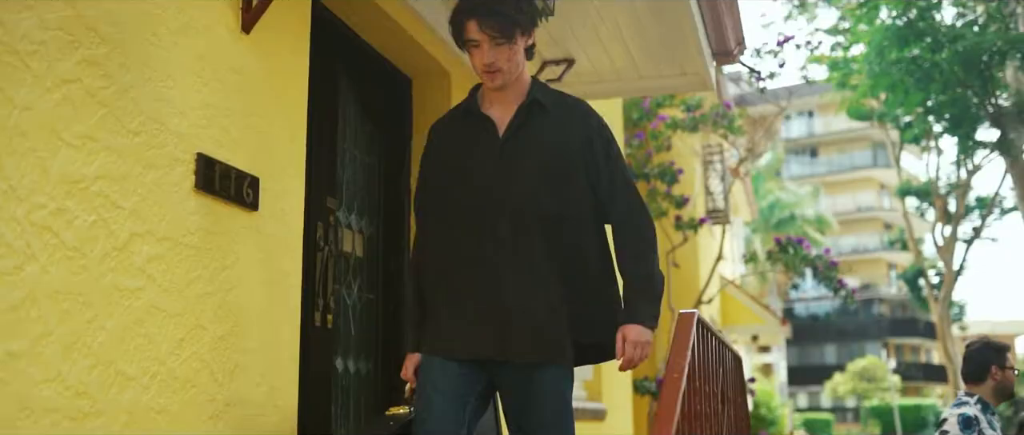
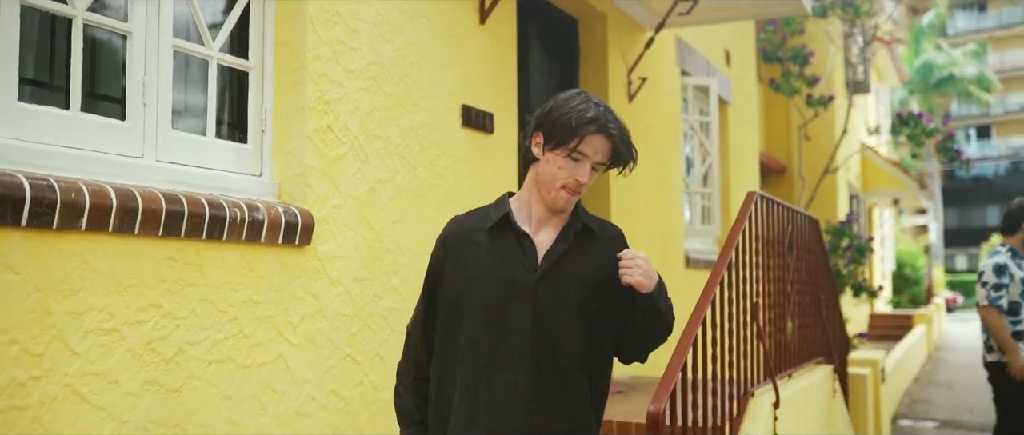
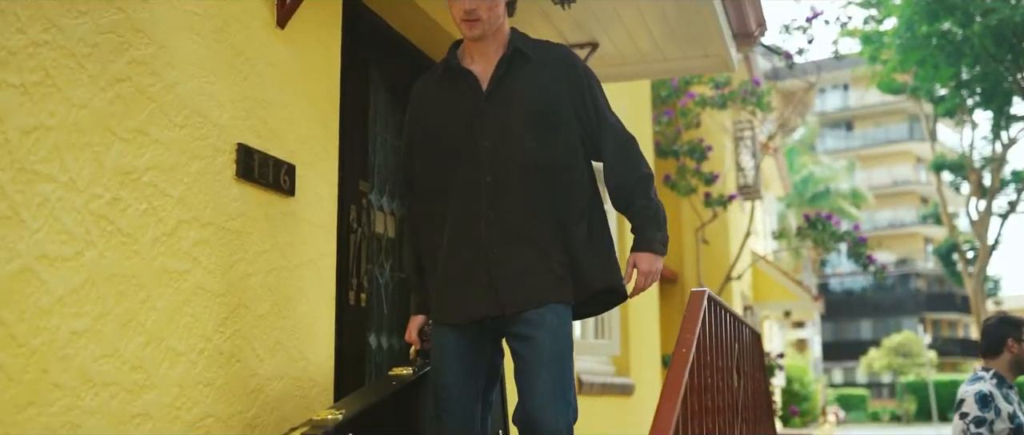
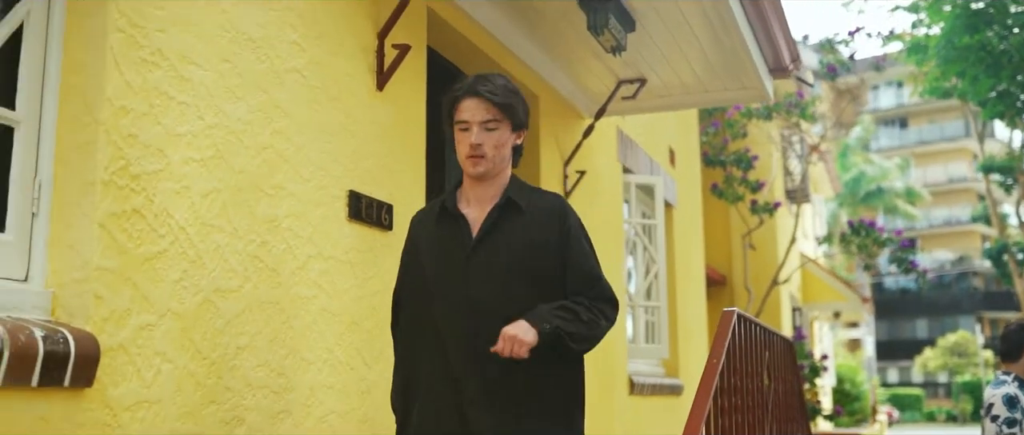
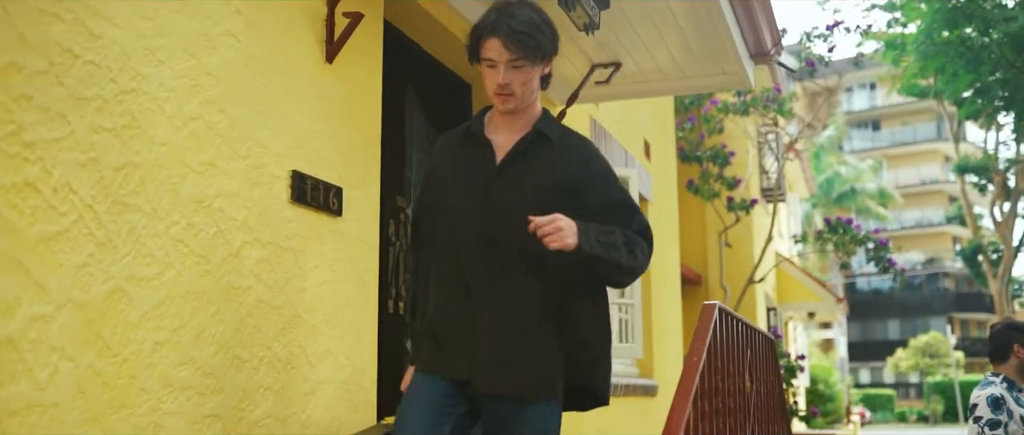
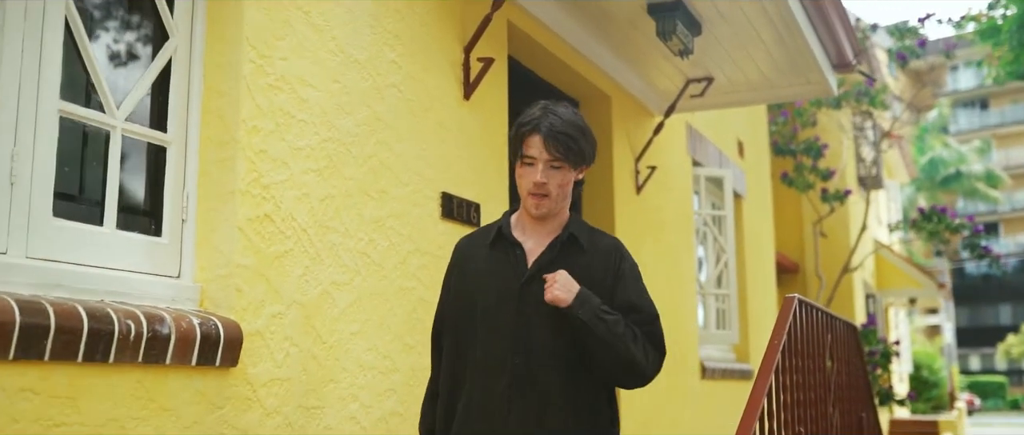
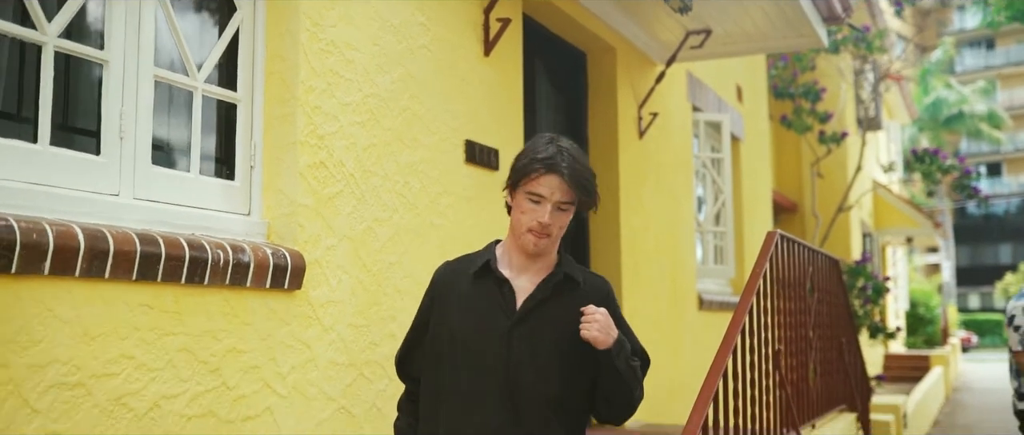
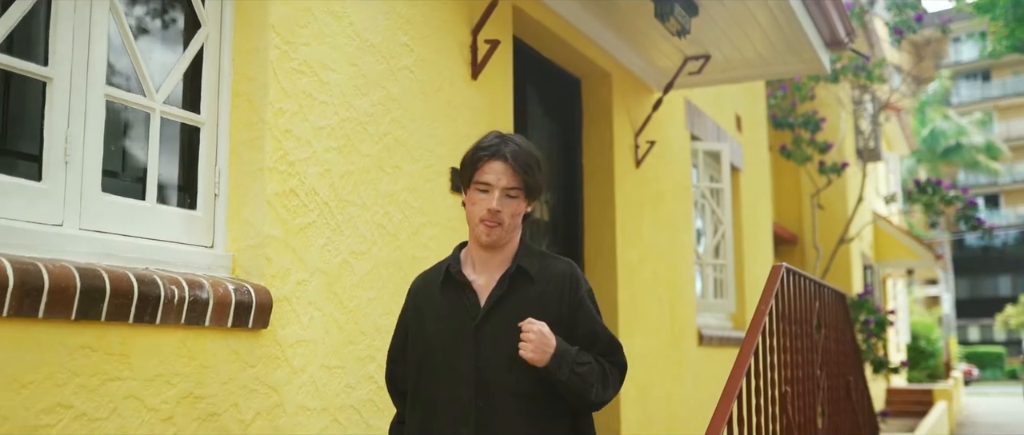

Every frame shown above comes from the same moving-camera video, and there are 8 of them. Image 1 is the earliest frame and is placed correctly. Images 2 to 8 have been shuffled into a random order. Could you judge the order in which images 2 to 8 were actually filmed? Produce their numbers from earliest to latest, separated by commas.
3, 5, 4, 6, 8, 7, 2
